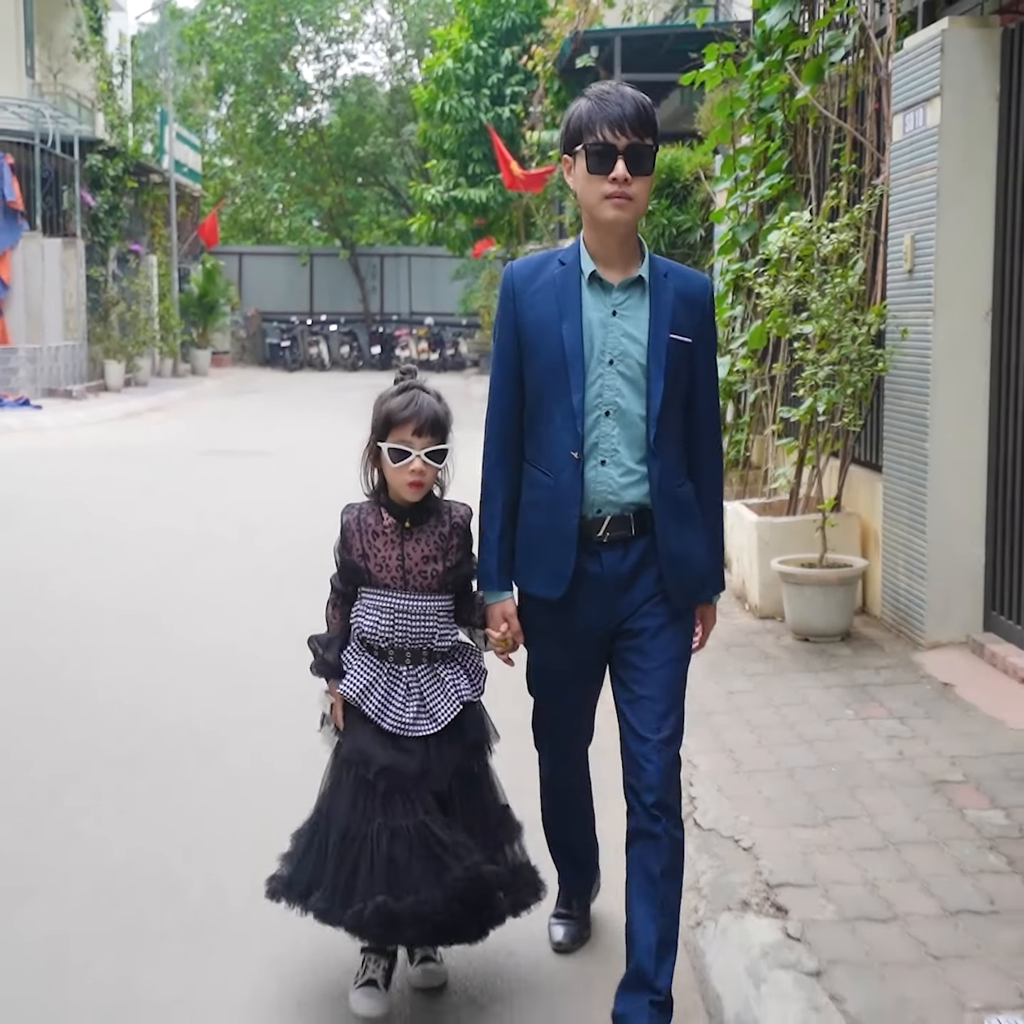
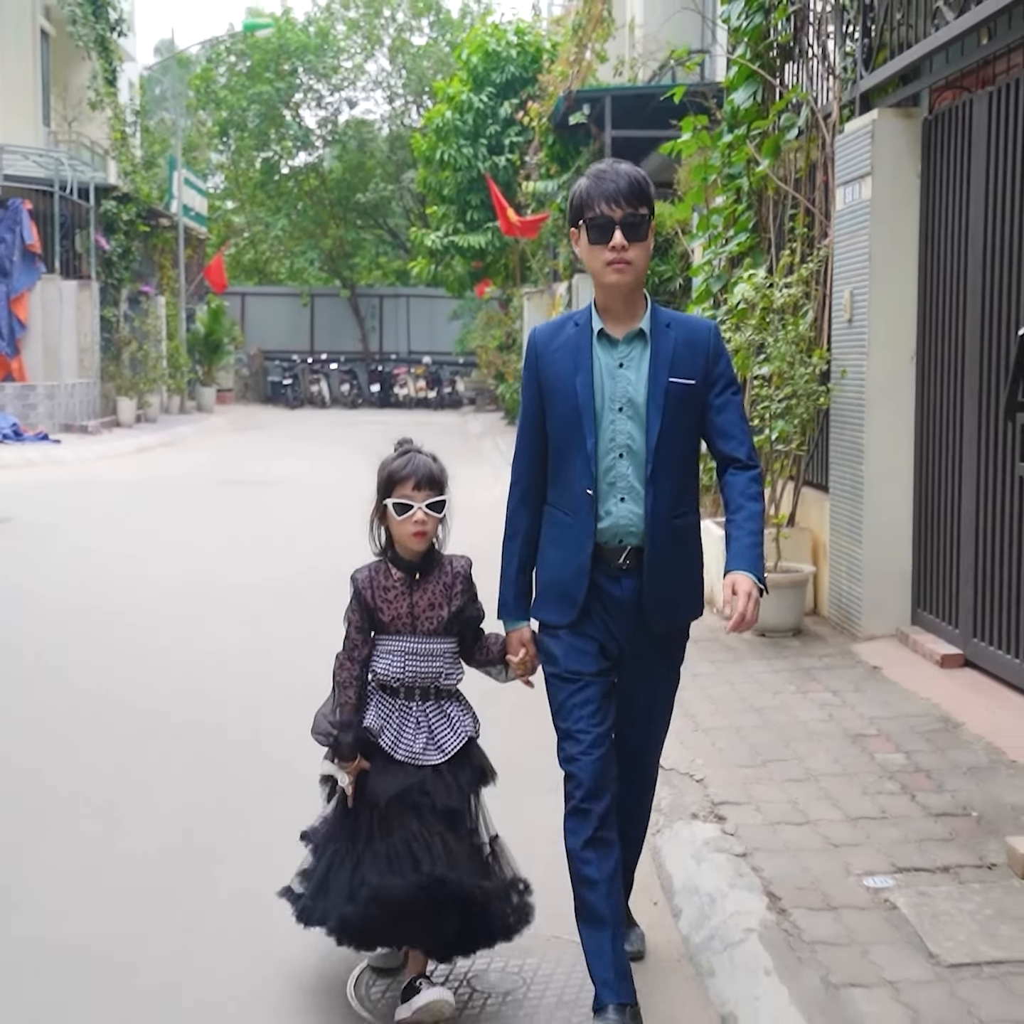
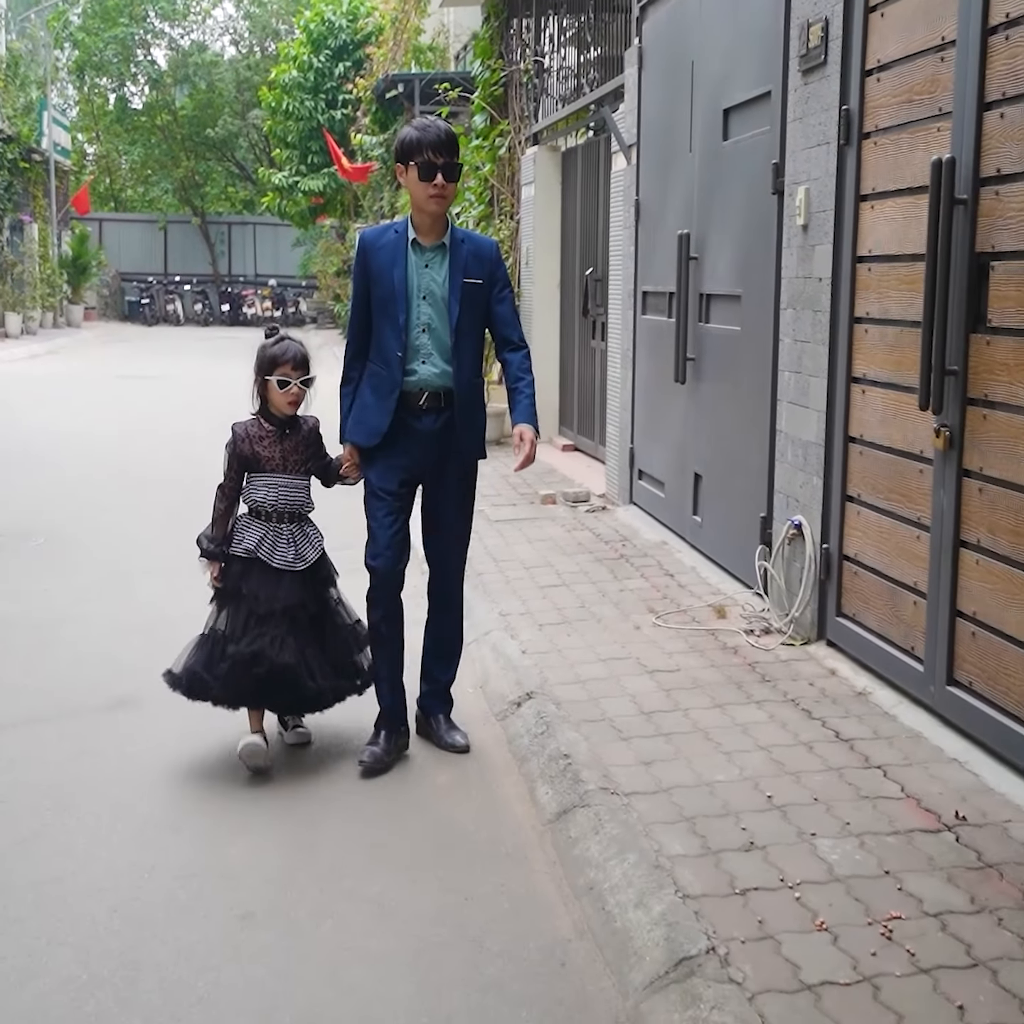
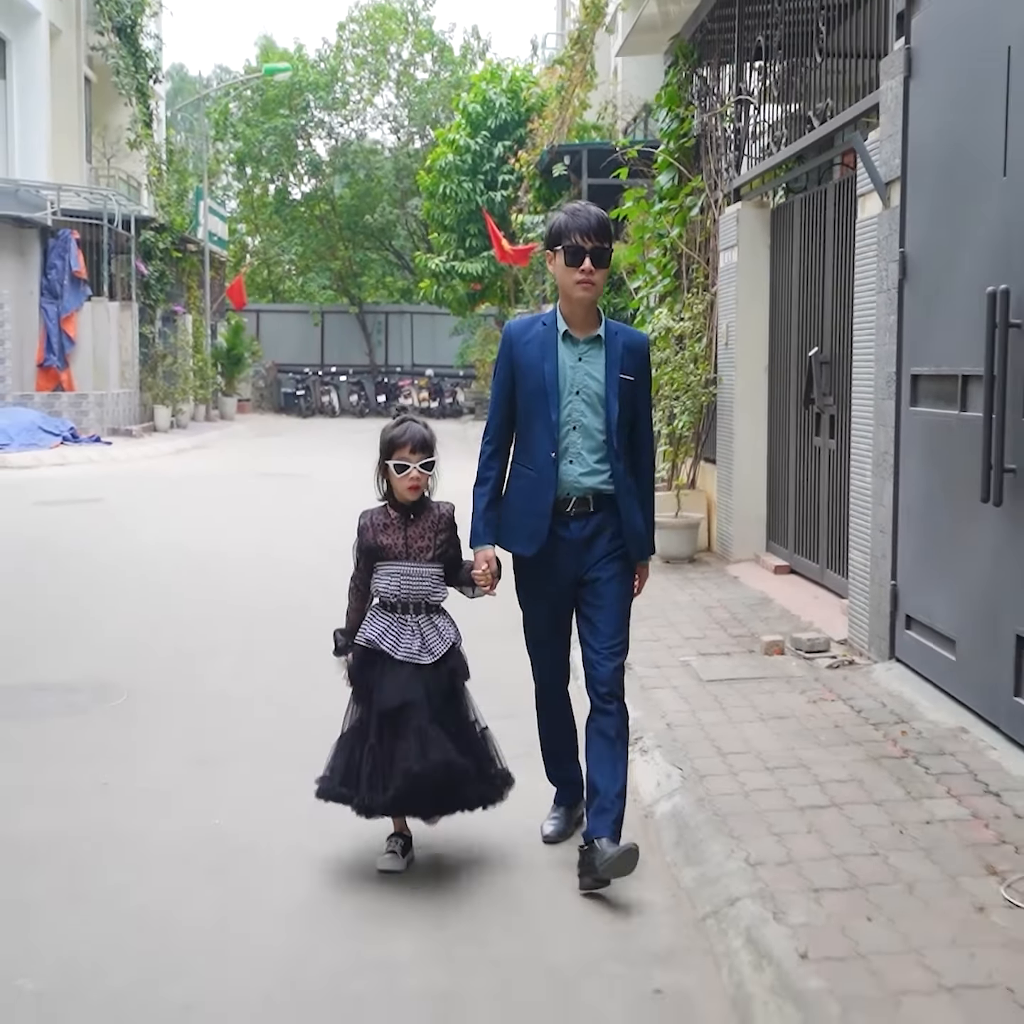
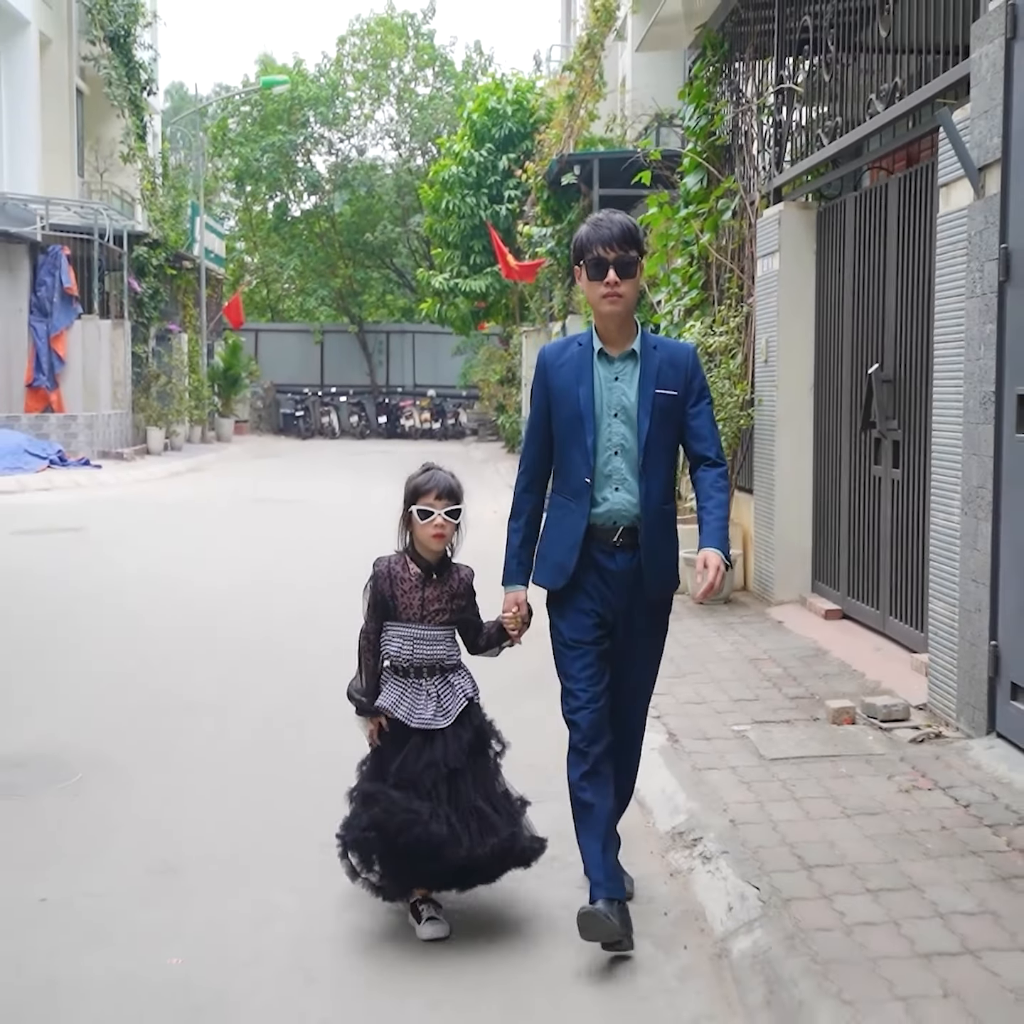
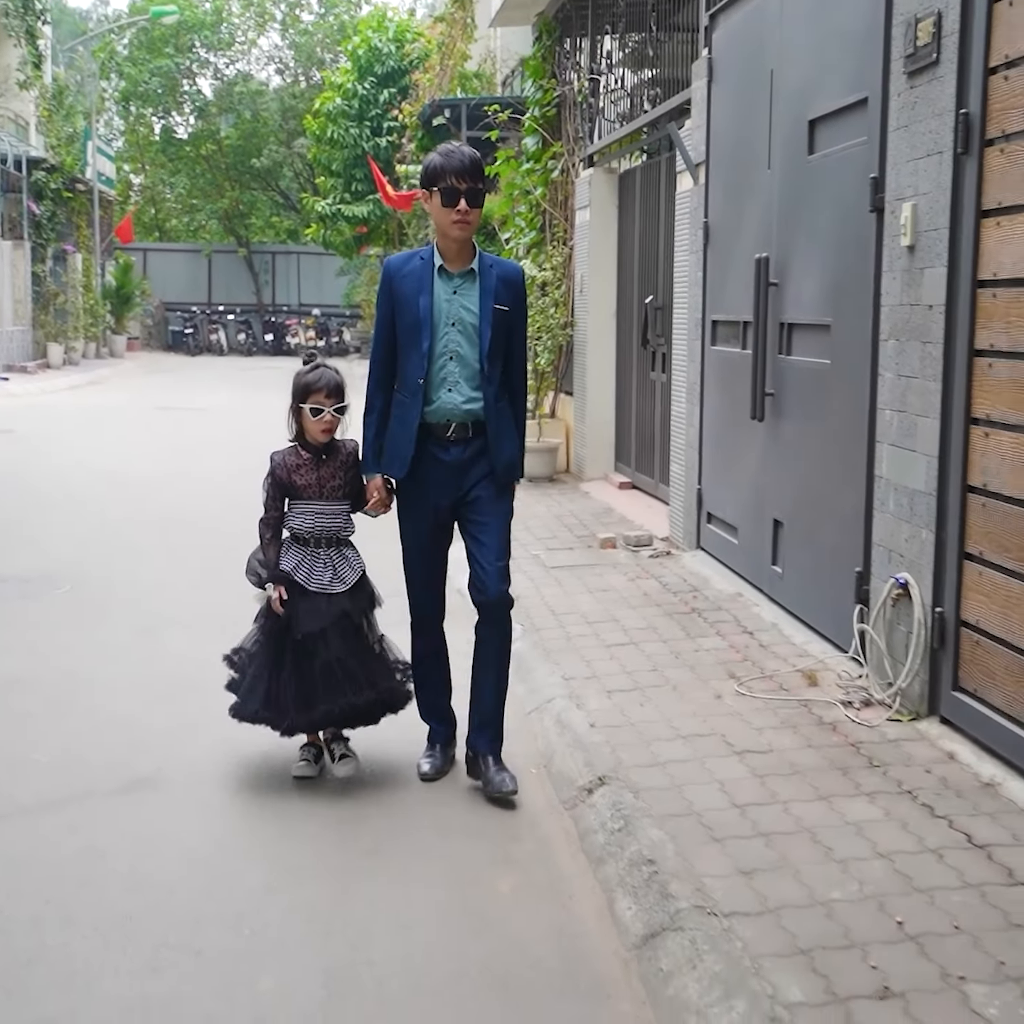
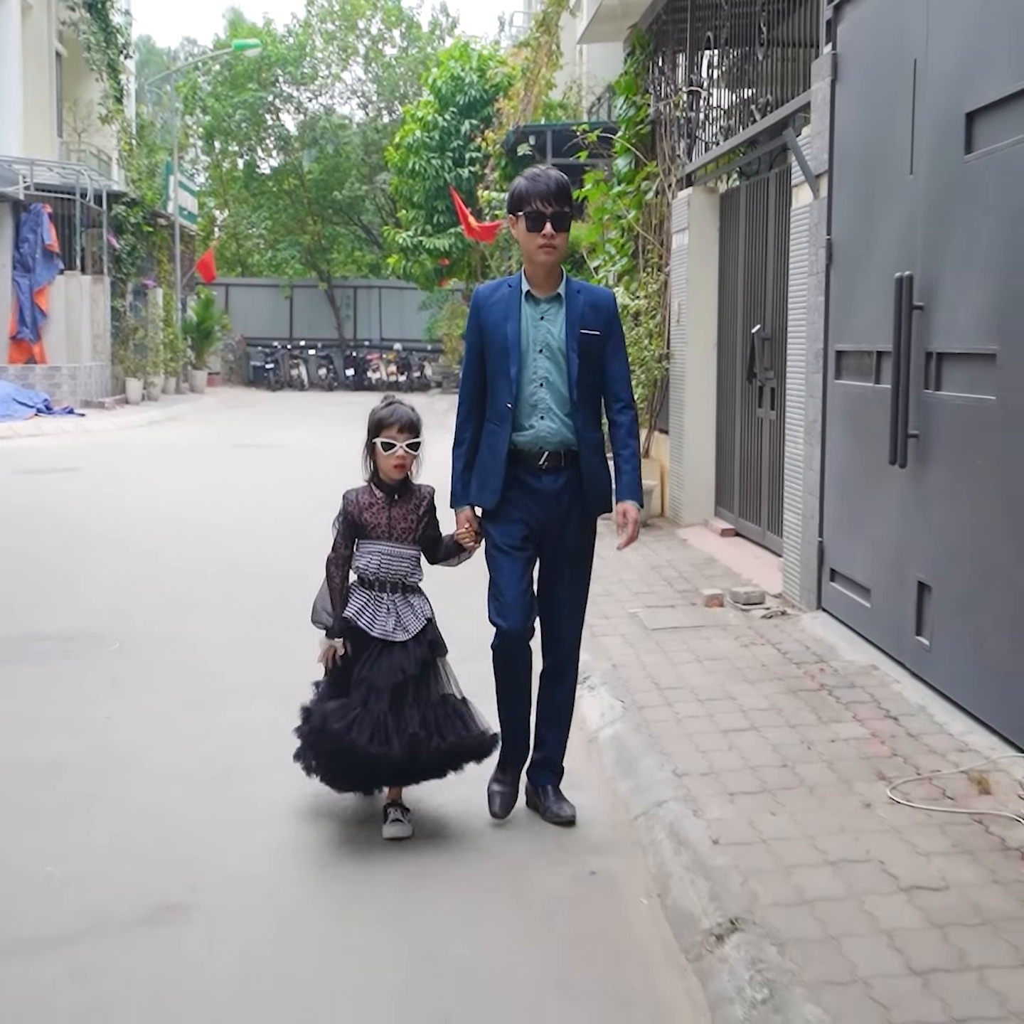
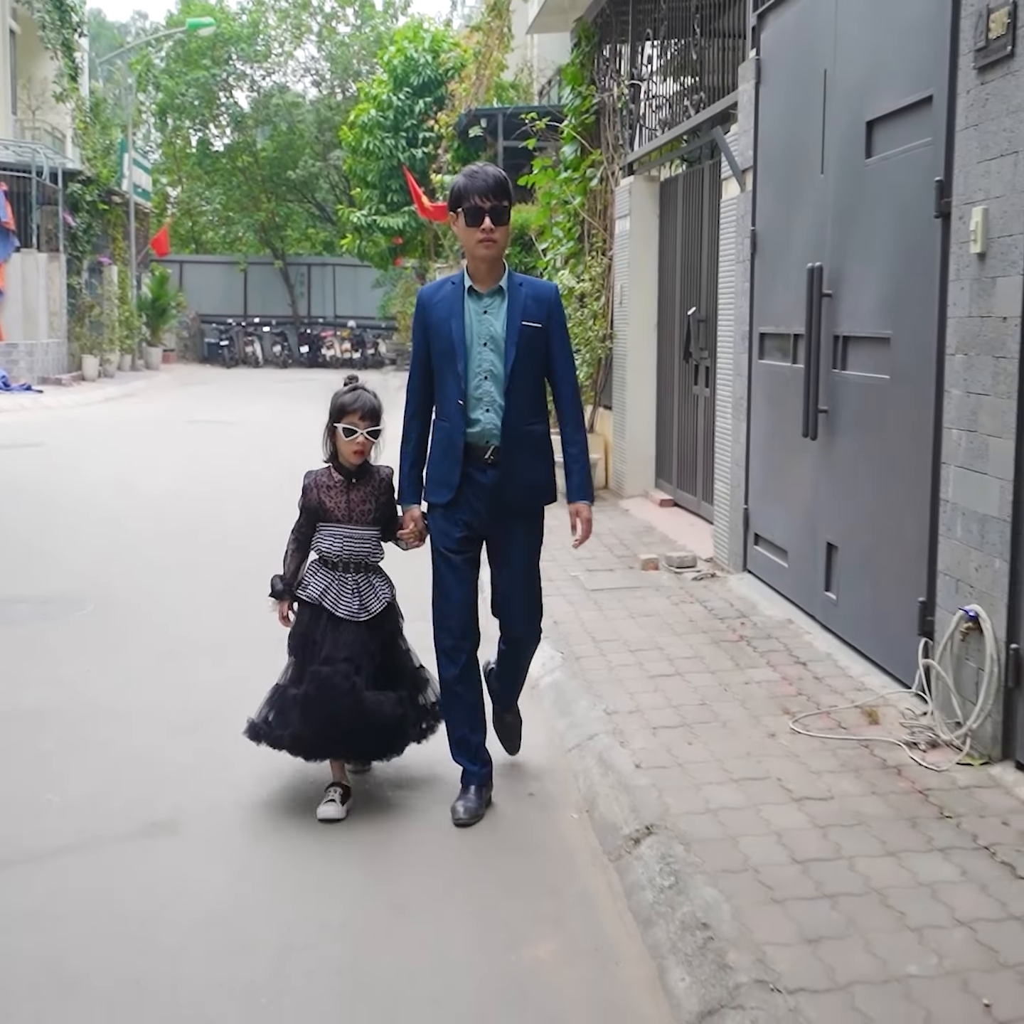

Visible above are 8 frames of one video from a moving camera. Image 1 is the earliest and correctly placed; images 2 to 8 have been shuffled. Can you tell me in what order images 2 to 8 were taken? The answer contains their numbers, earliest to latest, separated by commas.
2, 5, 4, 7, 8, 6, 3
